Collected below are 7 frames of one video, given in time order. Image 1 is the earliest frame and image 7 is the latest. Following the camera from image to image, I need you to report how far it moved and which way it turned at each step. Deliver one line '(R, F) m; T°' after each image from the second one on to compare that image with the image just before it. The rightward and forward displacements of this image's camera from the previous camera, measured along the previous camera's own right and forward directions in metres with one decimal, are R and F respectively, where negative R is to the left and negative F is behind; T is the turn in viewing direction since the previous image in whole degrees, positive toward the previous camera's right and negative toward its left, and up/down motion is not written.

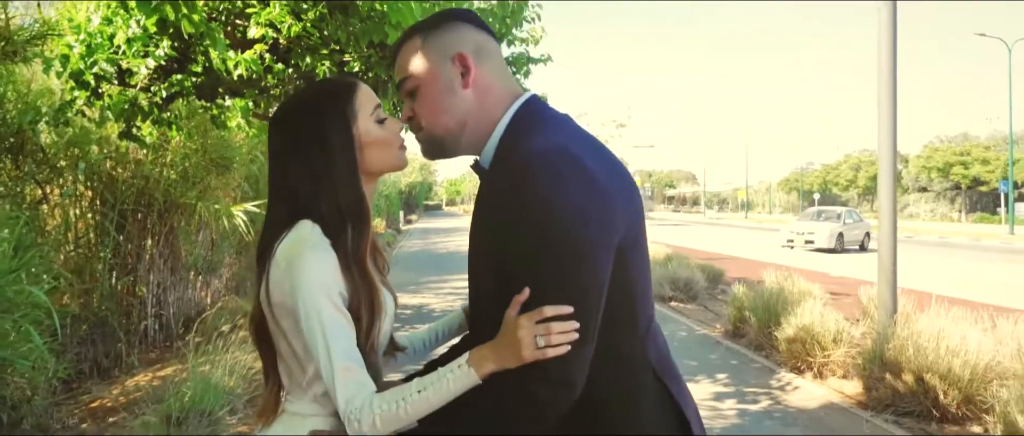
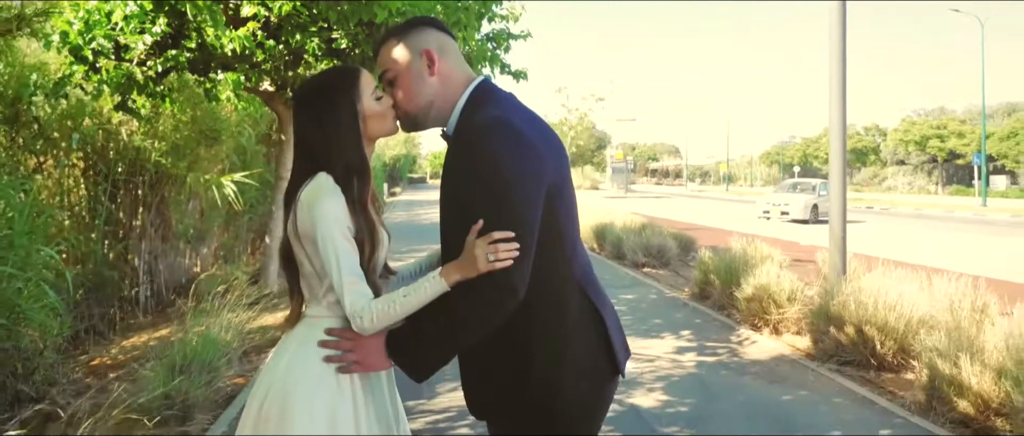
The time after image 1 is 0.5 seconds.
(0.0, -0.4) m; +1°
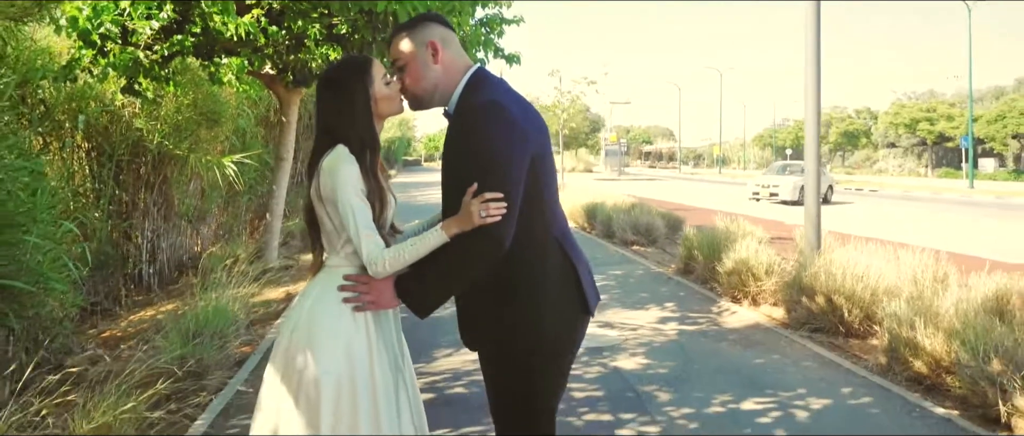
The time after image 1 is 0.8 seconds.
(0.0, -0.3) m; 0°
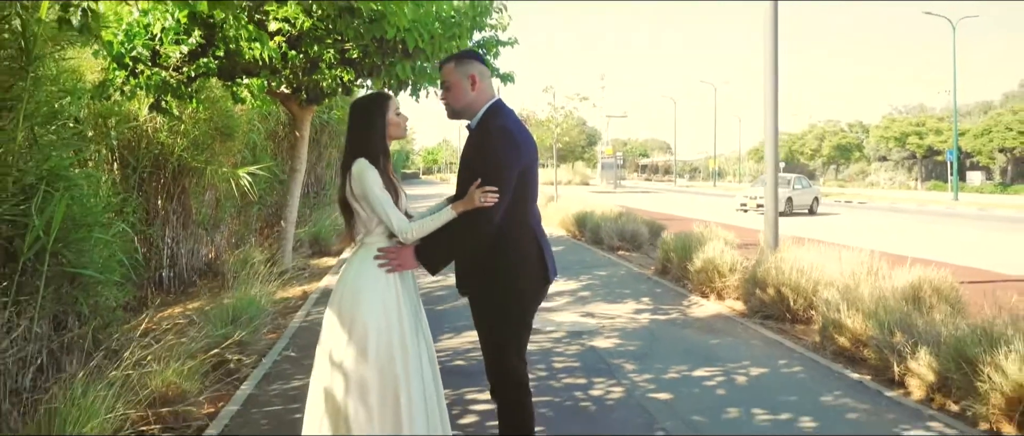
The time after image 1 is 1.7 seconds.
(0.0, -0.8) m; 0°
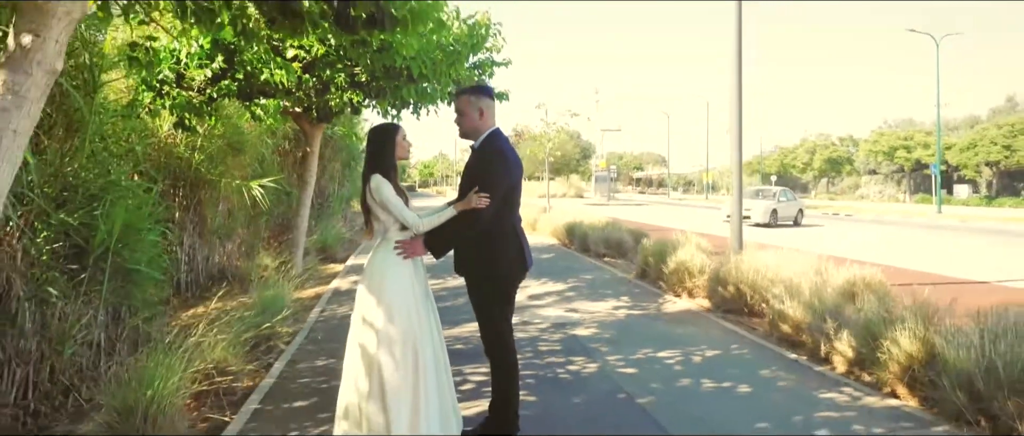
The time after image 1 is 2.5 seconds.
(0.0, -0.8) m; 0°
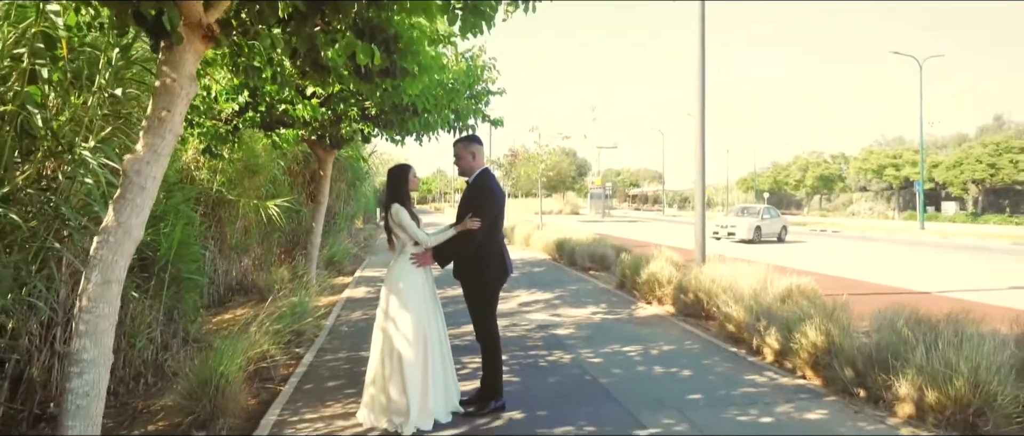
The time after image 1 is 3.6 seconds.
(+0.1, -1.1) m; 0°
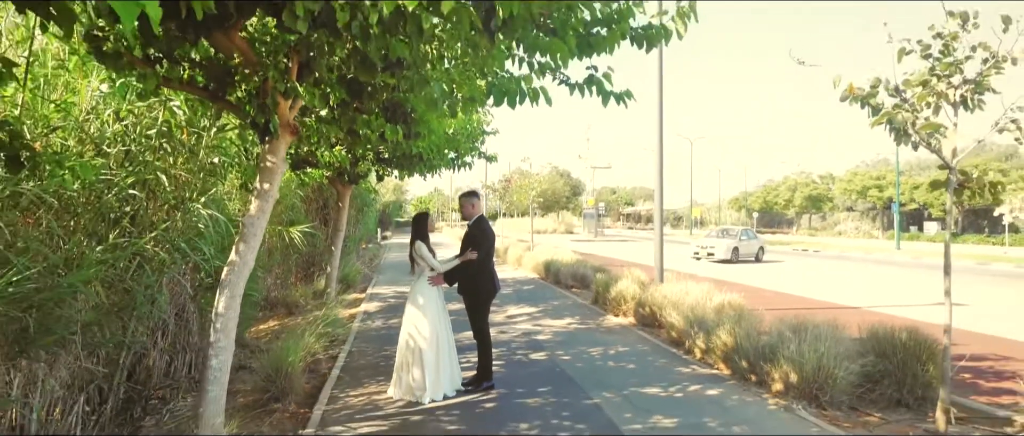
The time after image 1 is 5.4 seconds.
(+0.1, -1.8) m; 0°
